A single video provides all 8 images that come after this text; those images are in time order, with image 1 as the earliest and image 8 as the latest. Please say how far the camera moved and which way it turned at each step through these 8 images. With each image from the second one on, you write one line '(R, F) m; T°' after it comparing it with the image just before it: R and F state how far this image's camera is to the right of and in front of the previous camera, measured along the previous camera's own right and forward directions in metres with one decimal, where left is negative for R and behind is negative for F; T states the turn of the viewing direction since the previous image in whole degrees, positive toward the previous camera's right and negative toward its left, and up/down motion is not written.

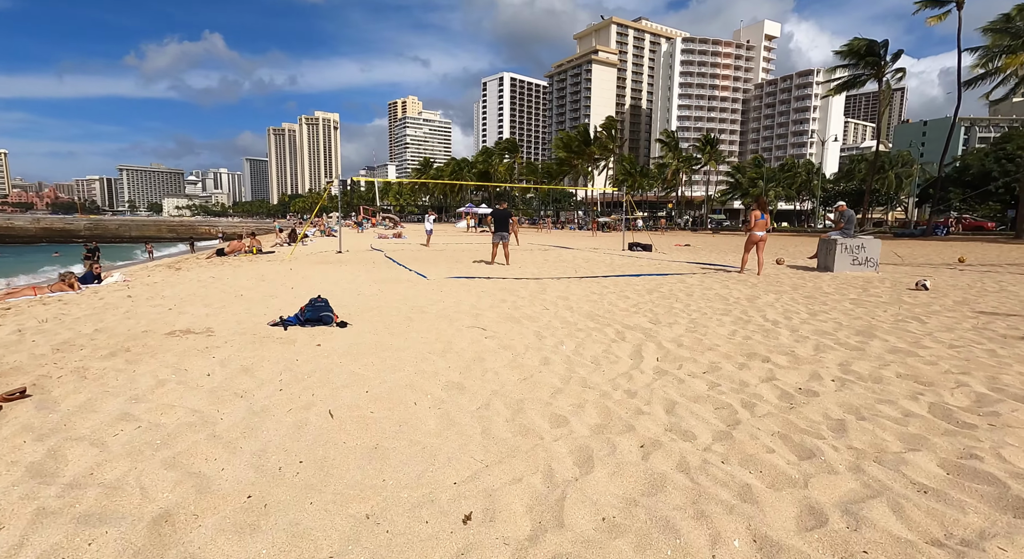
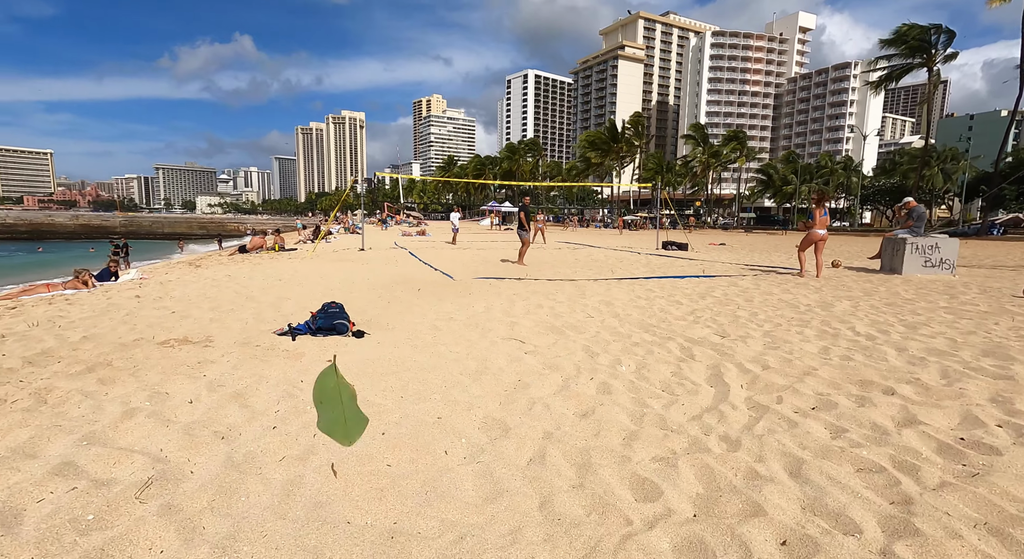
(-0.2, +0.7) m; -2°
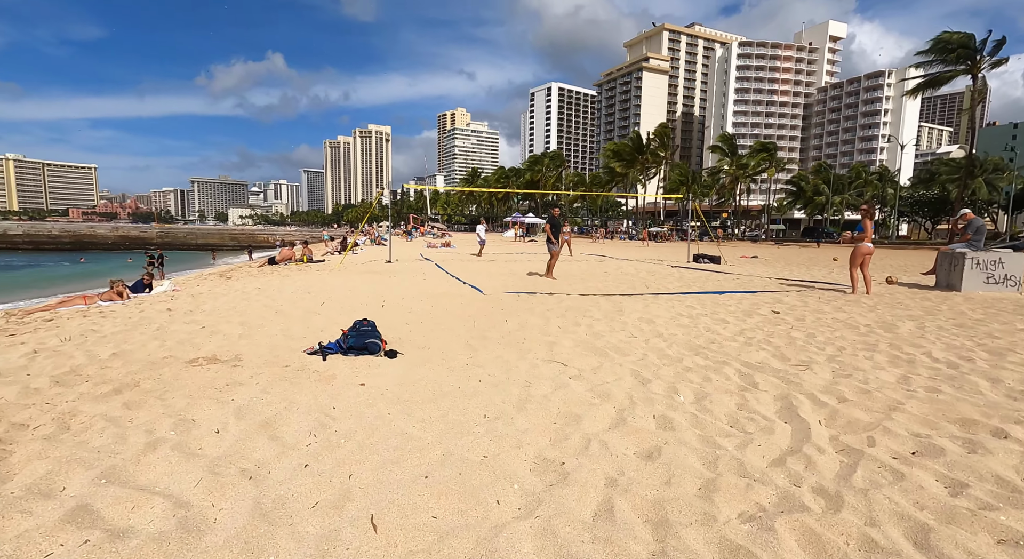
(-0.1, +0.2) m; -3°
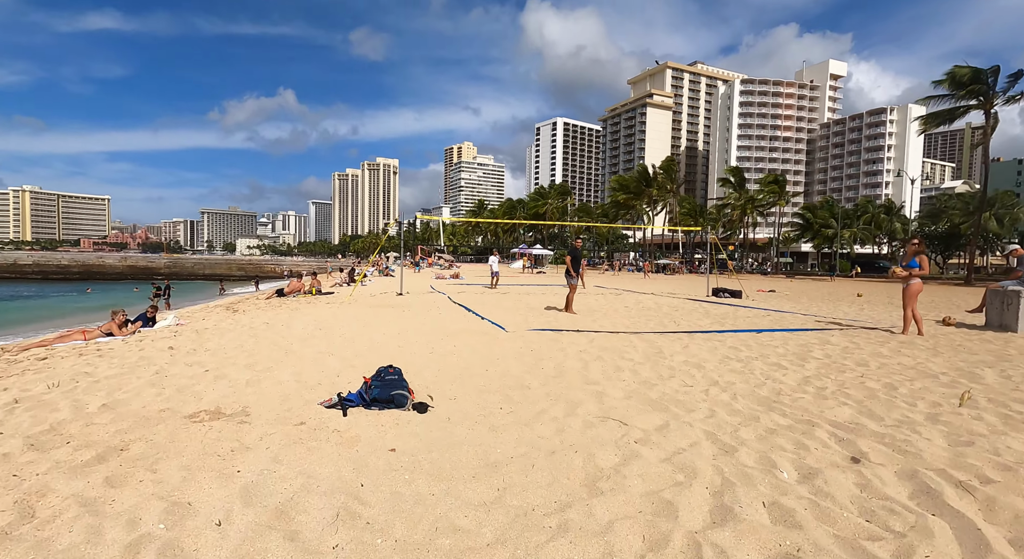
(-0.3, +0.5) m; -1°
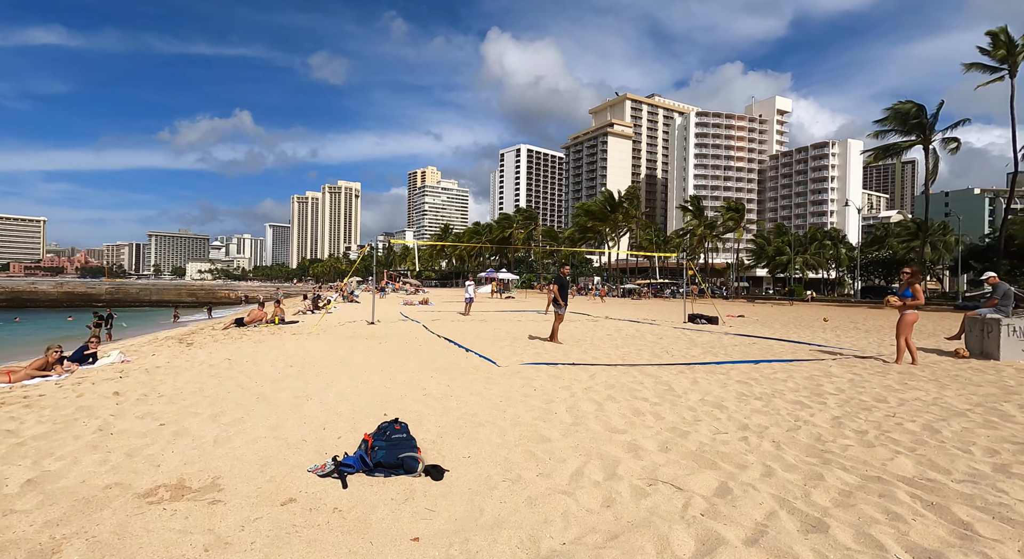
(-0.4, +0.5) m; +4°
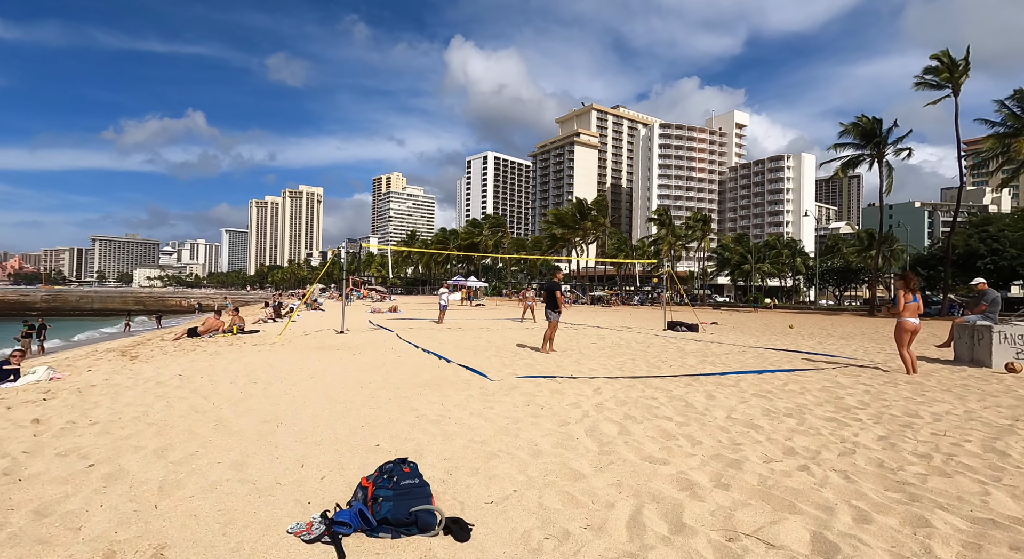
(-0.3, +0.6) m; +4°
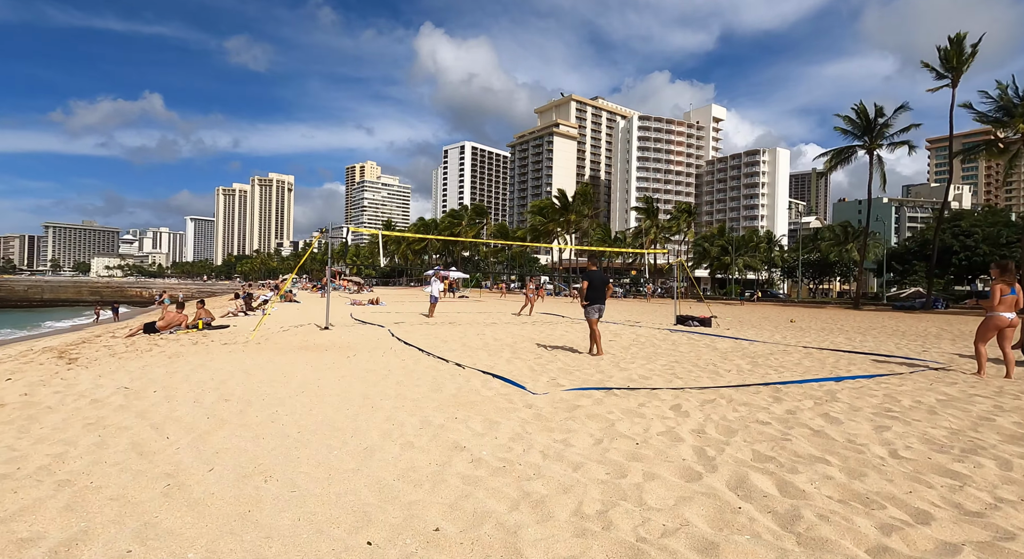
(-0.7, +1.3) m; +3°
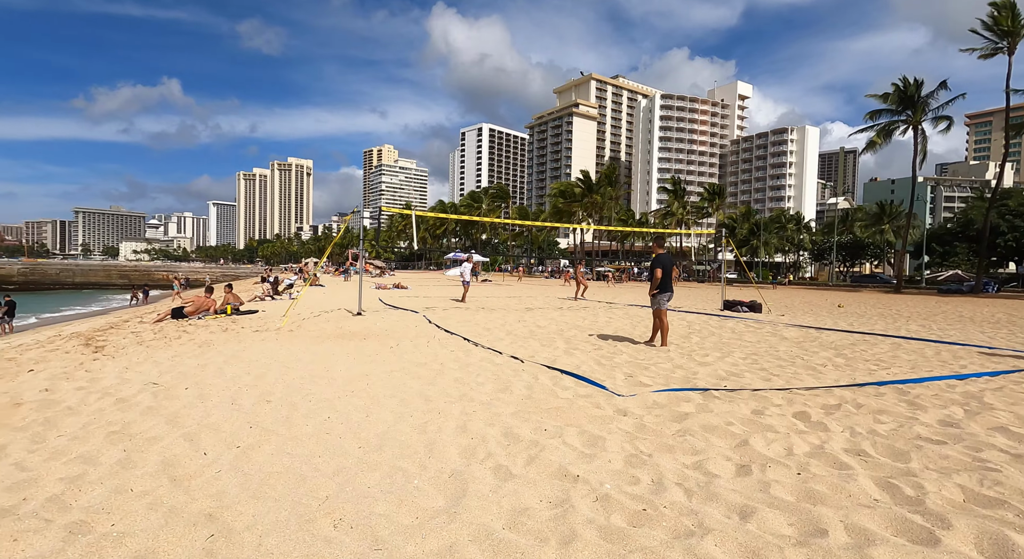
(-0.5, +0.8) m; -2°
